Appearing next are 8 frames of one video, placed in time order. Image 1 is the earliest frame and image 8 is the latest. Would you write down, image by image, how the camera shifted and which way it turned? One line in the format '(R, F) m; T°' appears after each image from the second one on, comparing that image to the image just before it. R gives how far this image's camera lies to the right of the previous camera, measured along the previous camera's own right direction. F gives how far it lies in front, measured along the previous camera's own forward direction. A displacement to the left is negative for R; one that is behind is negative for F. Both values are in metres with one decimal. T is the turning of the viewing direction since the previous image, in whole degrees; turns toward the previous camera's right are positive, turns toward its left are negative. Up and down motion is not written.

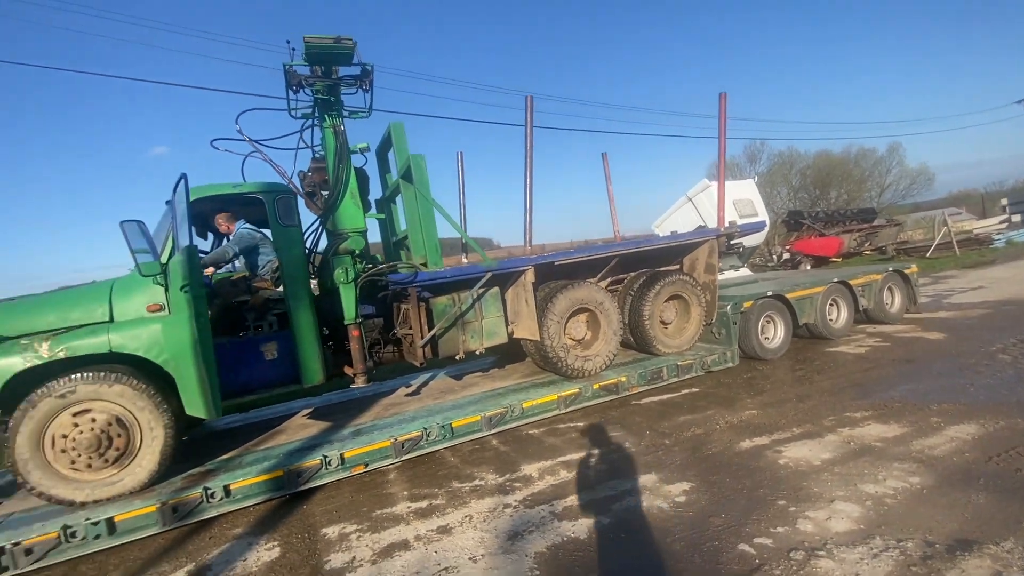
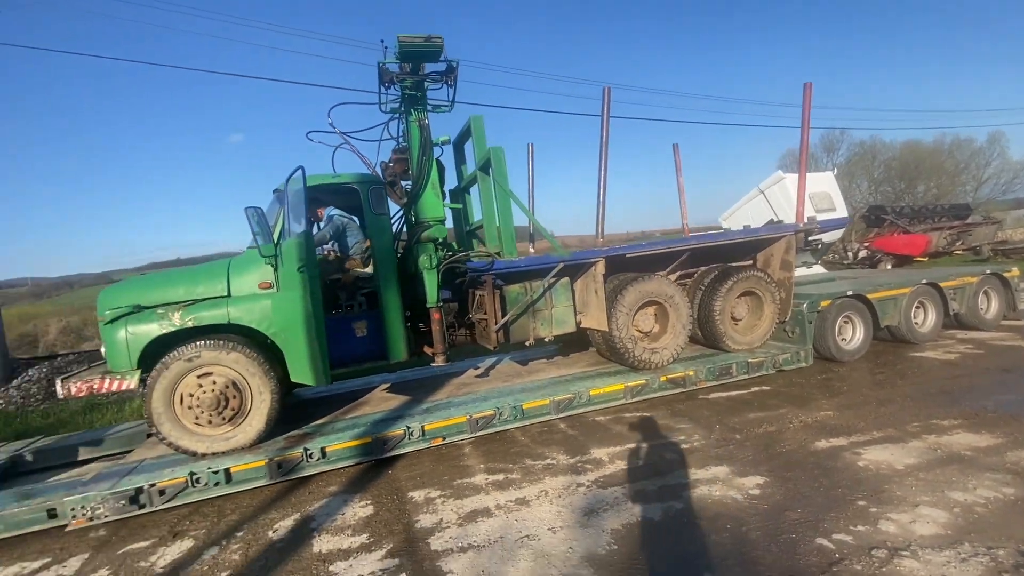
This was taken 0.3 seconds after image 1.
(-0.2, -0.2) m; -6°
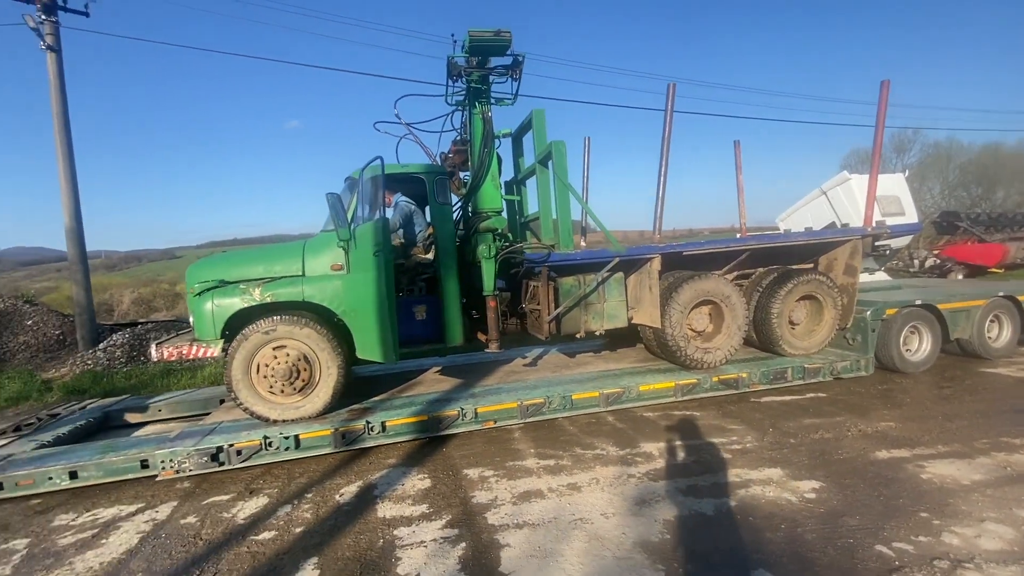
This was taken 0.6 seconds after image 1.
(-0.2, -0.1) m; -5°
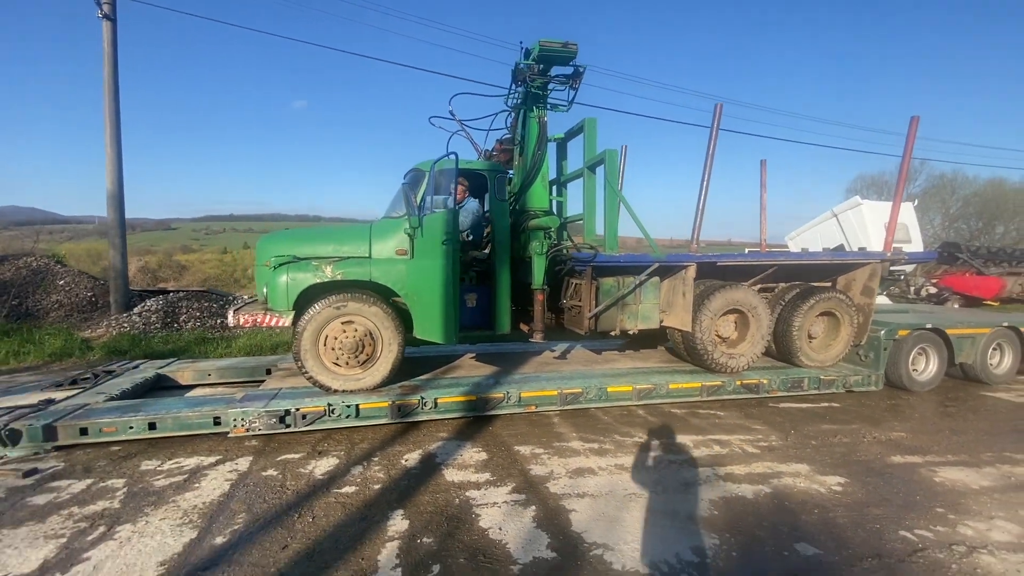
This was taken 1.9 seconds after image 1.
(-0.6, -0.4) m; +1°
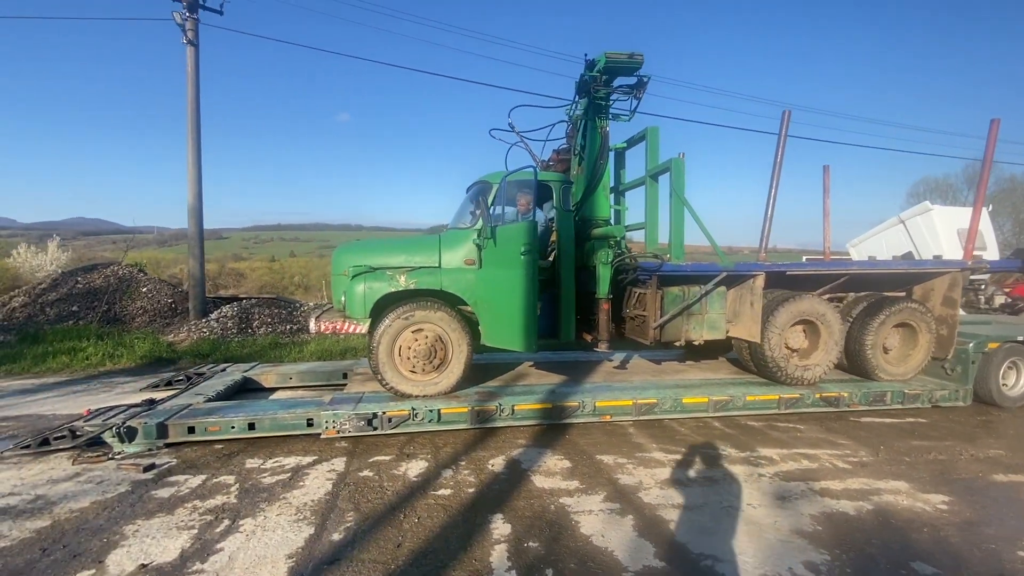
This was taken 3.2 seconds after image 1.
(-0.4, -0.1) m; -4°
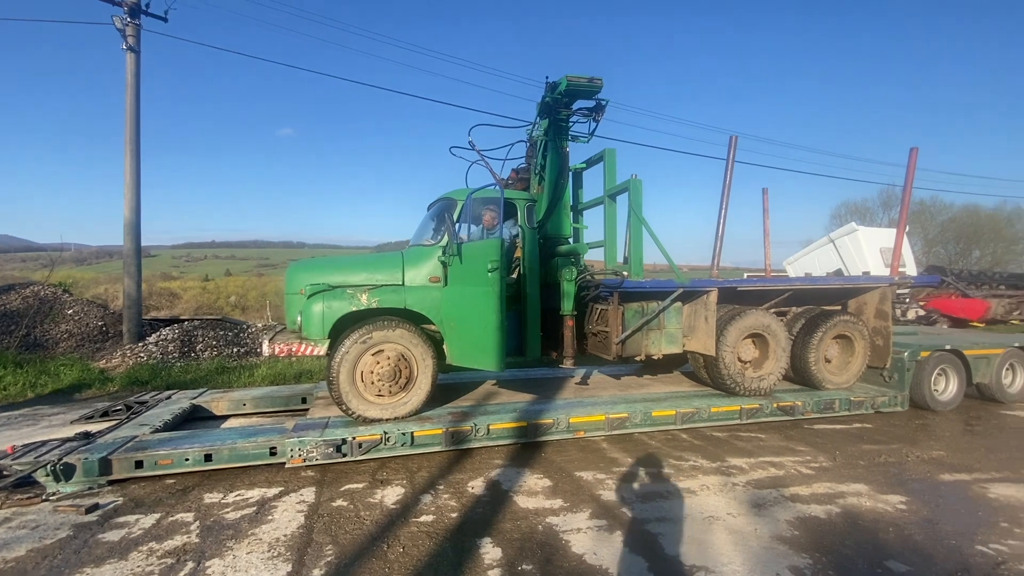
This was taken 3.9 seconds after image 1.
(-0.3, 0.0) m; +6°
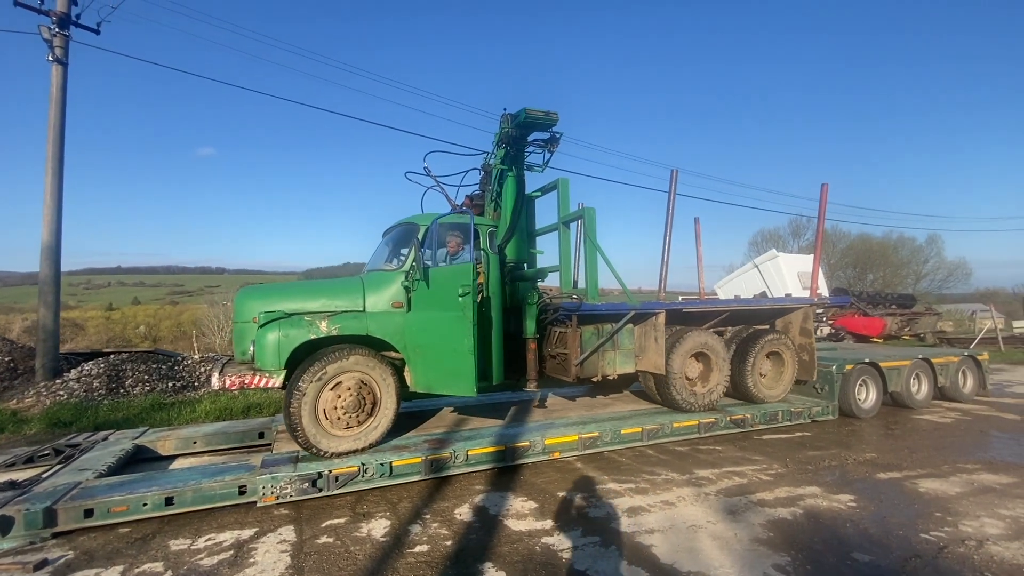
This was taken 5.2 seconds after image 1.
(-0.4, -0.1) m; +8°
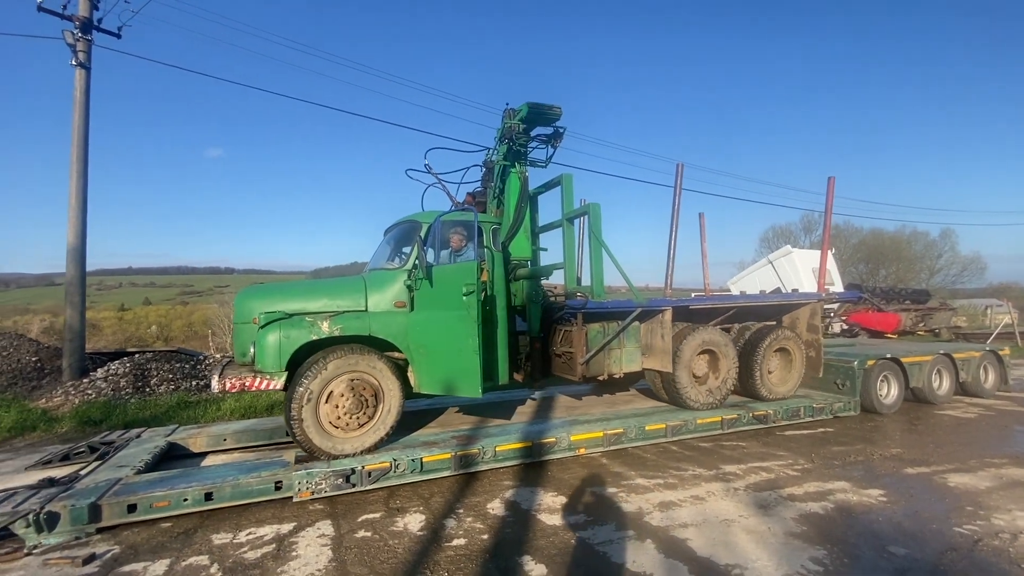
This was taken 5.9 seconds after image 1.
(-0.2, 0.0) m; -1°
